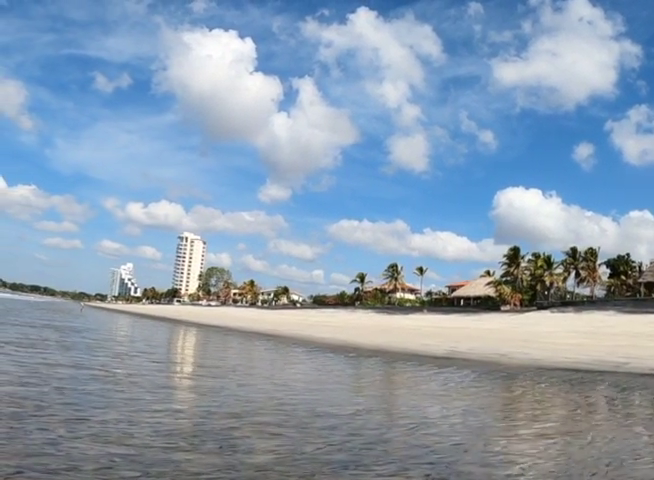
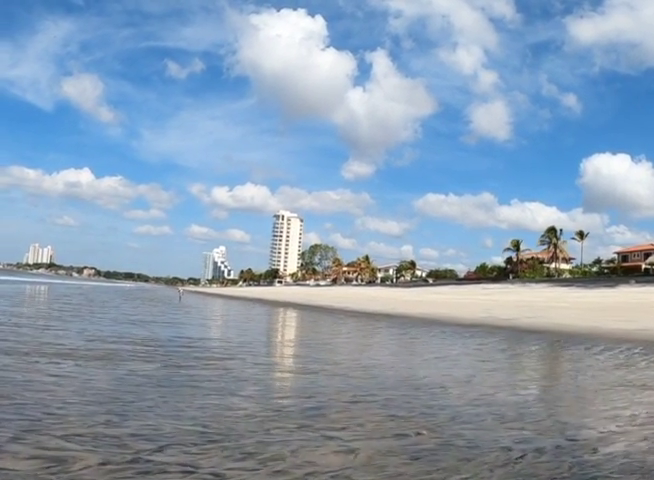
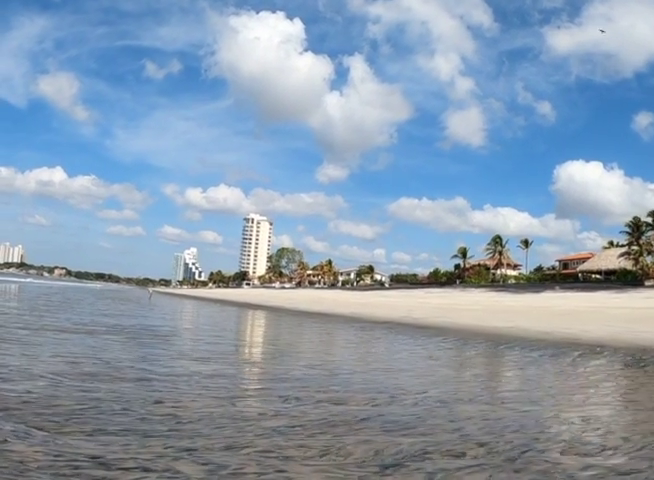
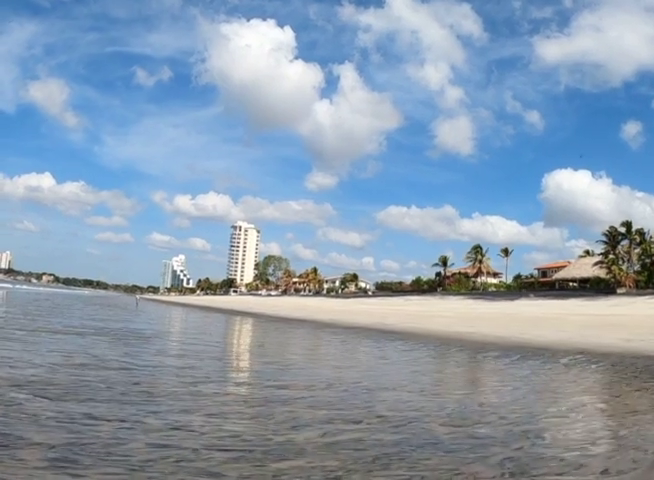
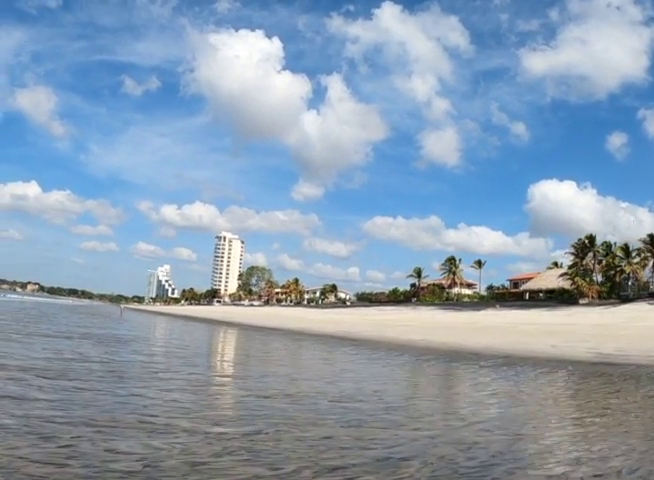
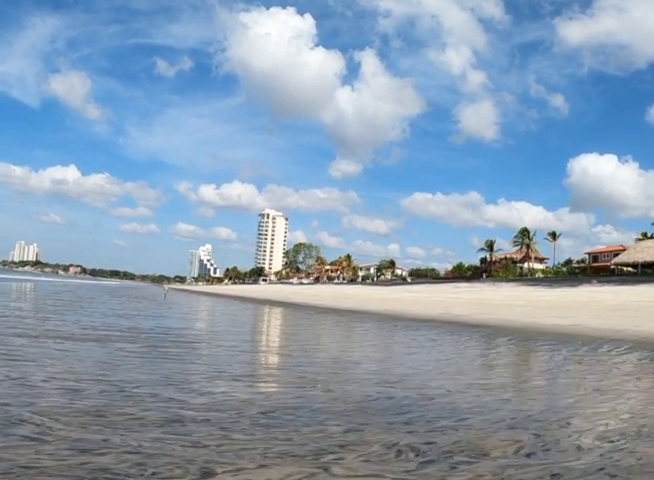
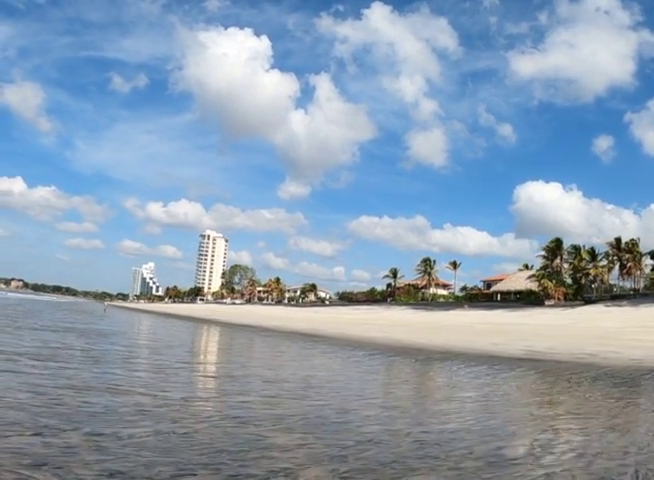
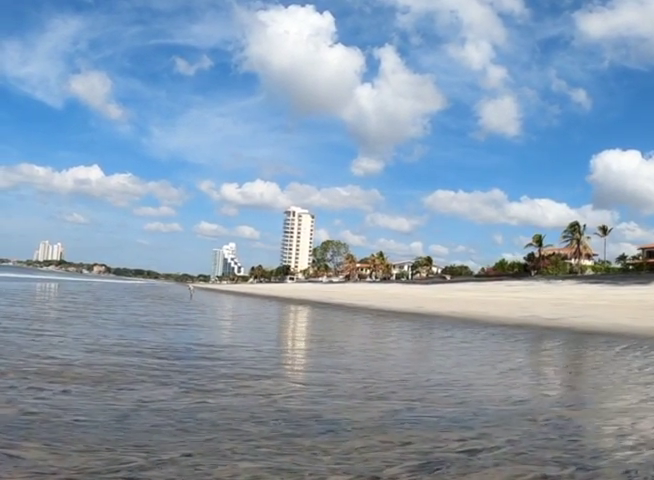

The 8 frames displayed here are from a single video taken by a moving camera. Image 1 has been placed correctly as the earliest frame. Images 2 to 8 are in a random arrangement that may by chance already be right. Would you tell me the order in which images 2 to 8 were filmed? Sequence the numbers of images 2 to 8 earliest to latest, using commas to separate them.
7, 5, 4, 3, 6, 2, 8
